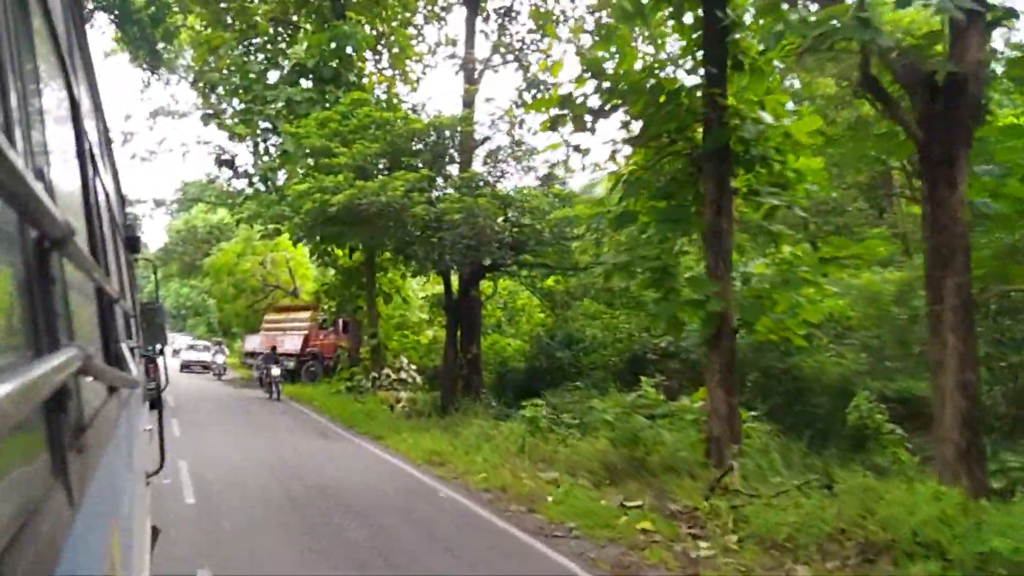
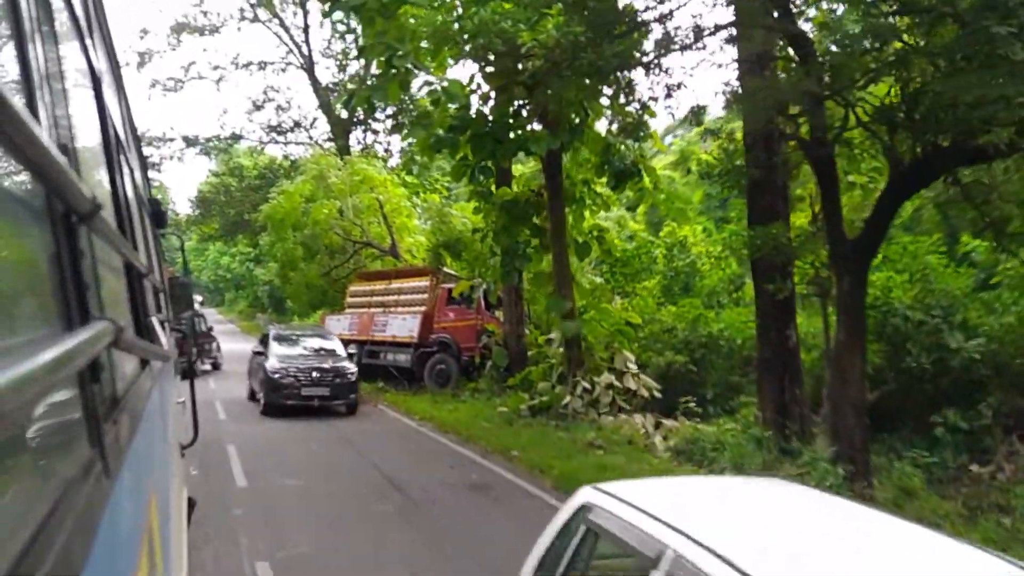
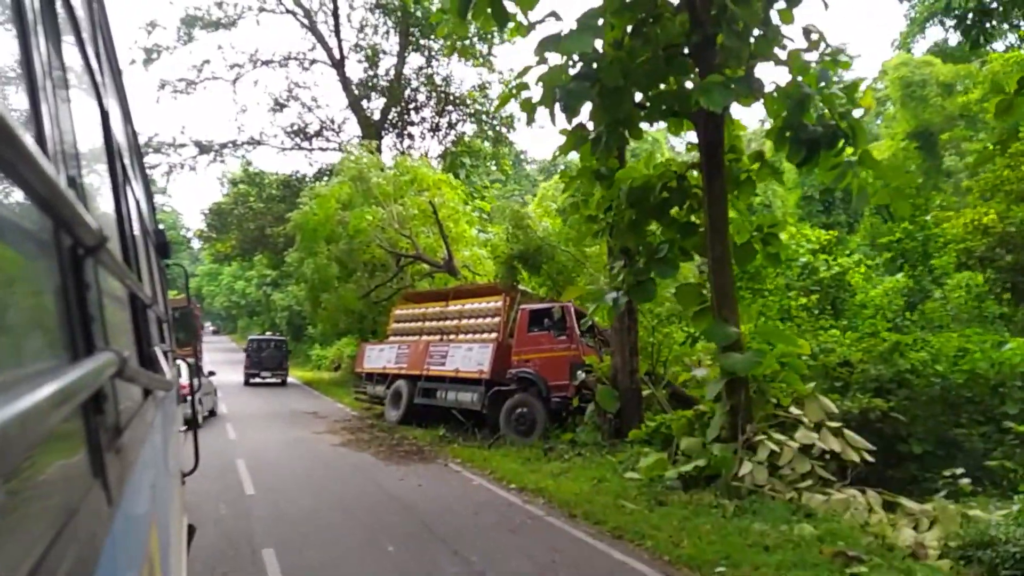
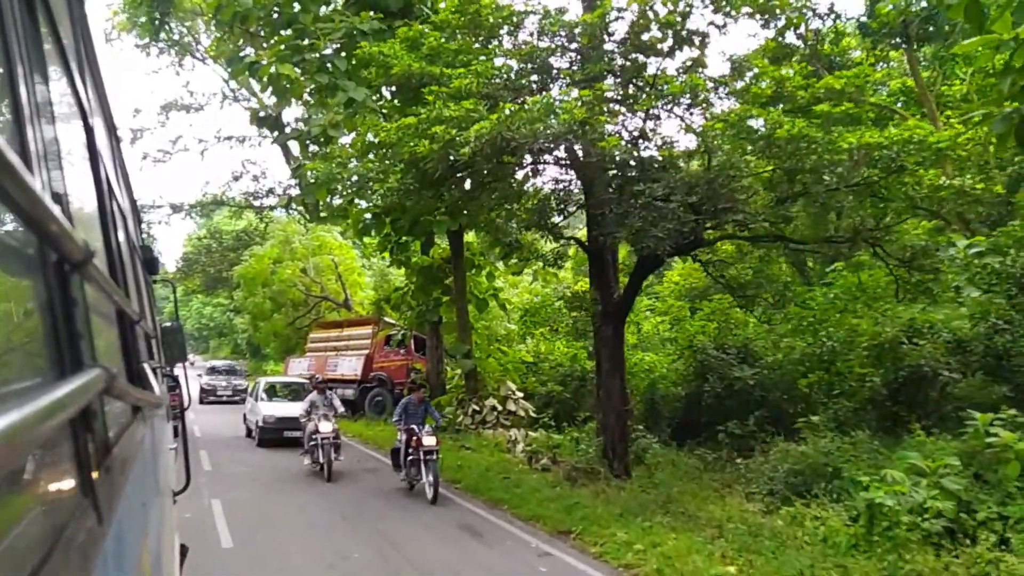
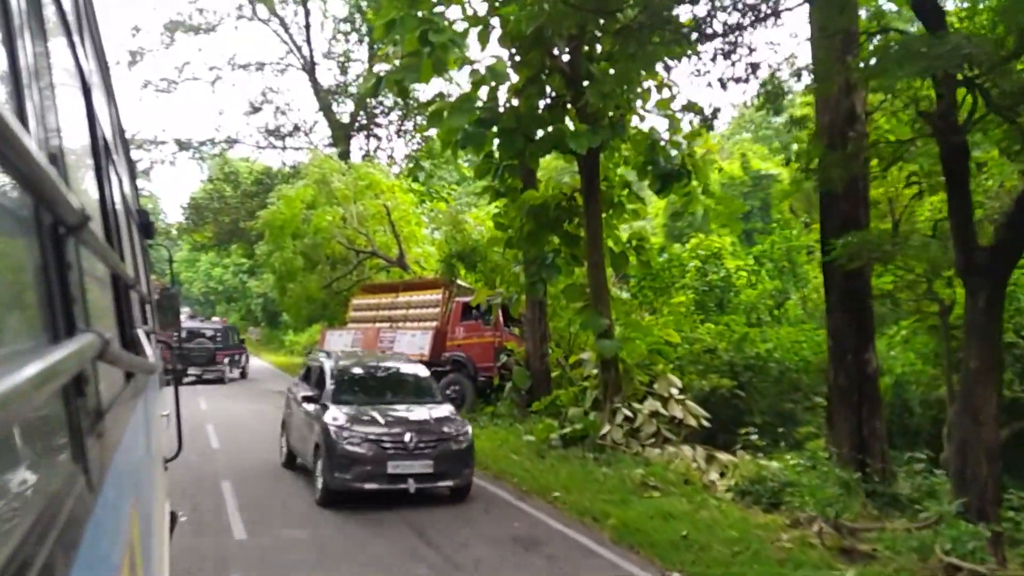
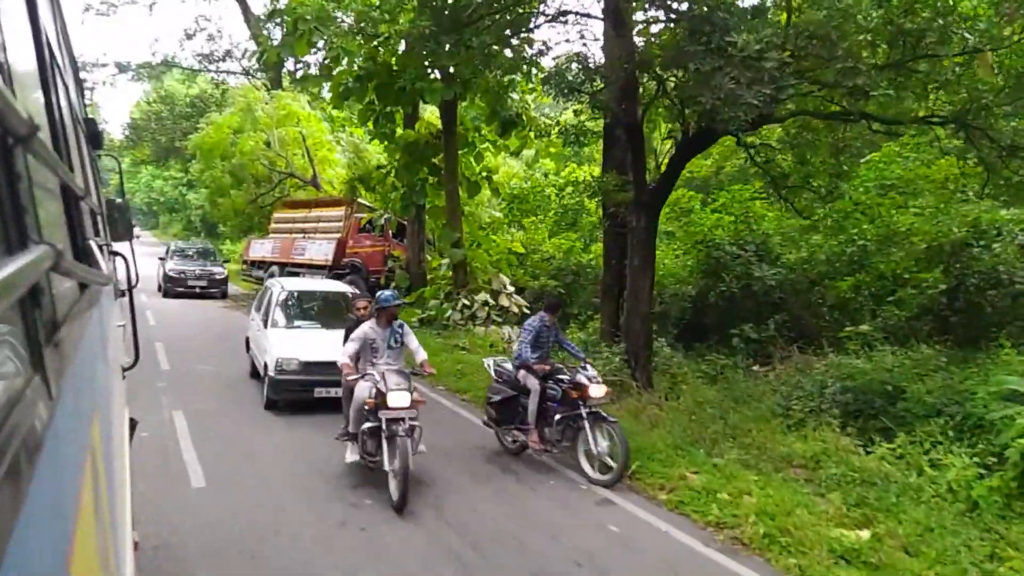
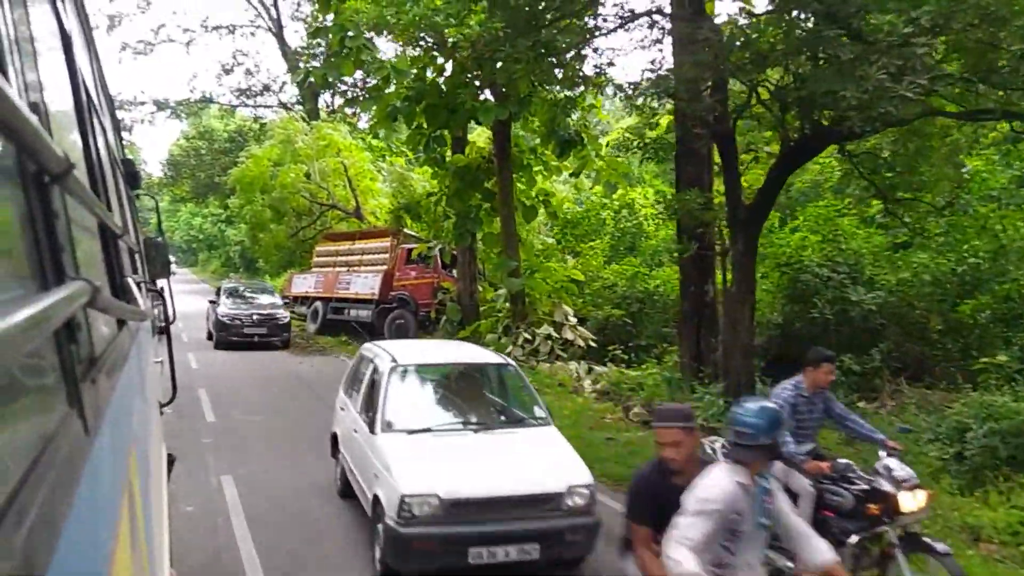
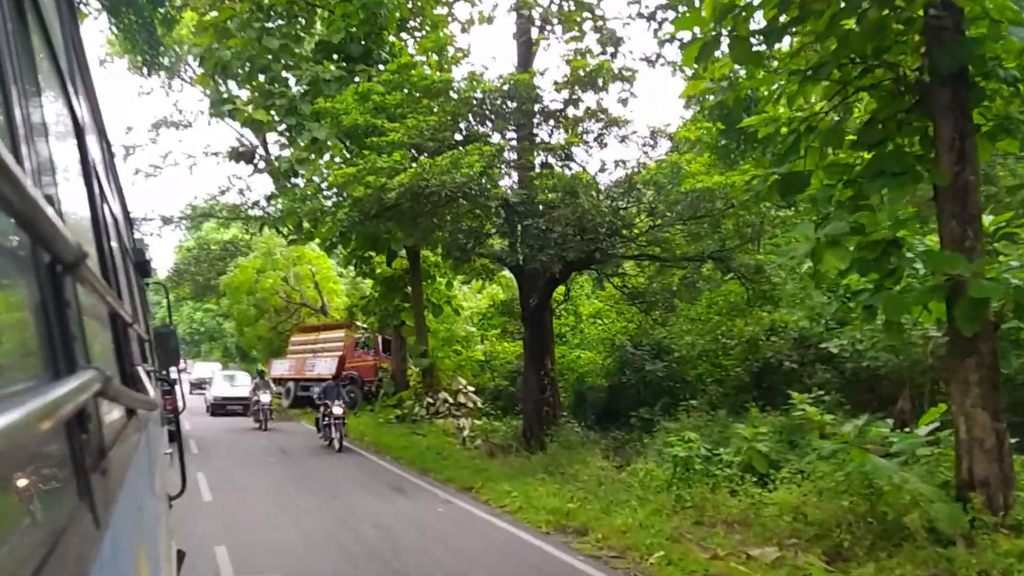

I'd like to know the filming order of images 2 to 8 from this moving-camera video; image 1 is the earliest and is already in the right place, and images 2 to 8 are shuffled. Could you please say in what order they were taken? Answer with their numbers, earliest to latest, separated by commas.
8, 4, 6, 7, 2, 5, 3
